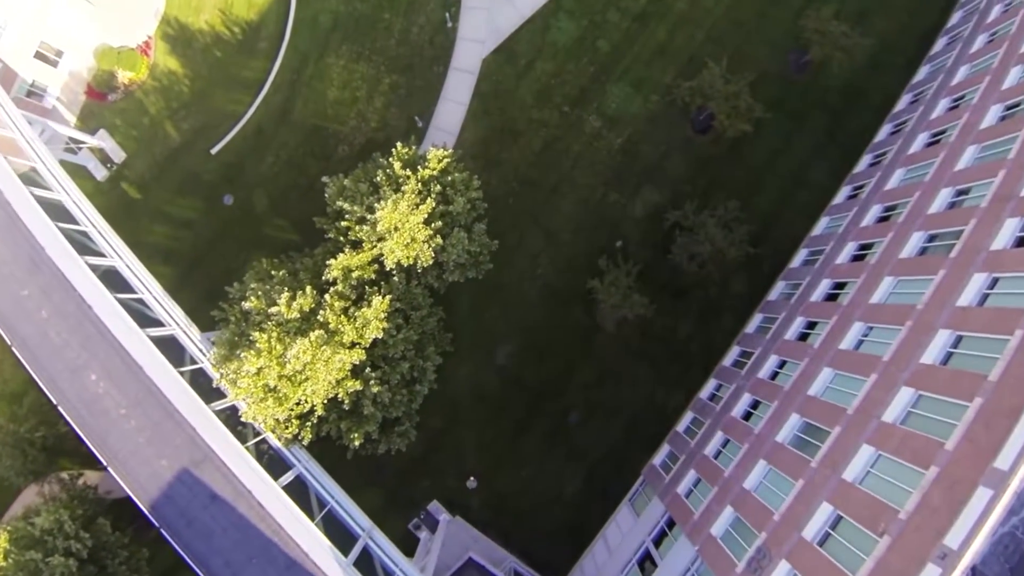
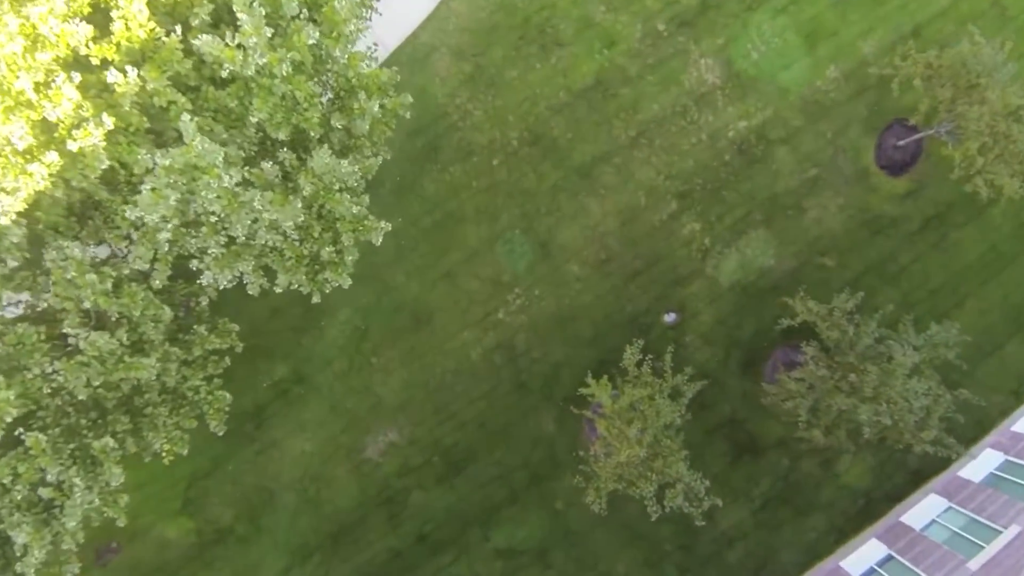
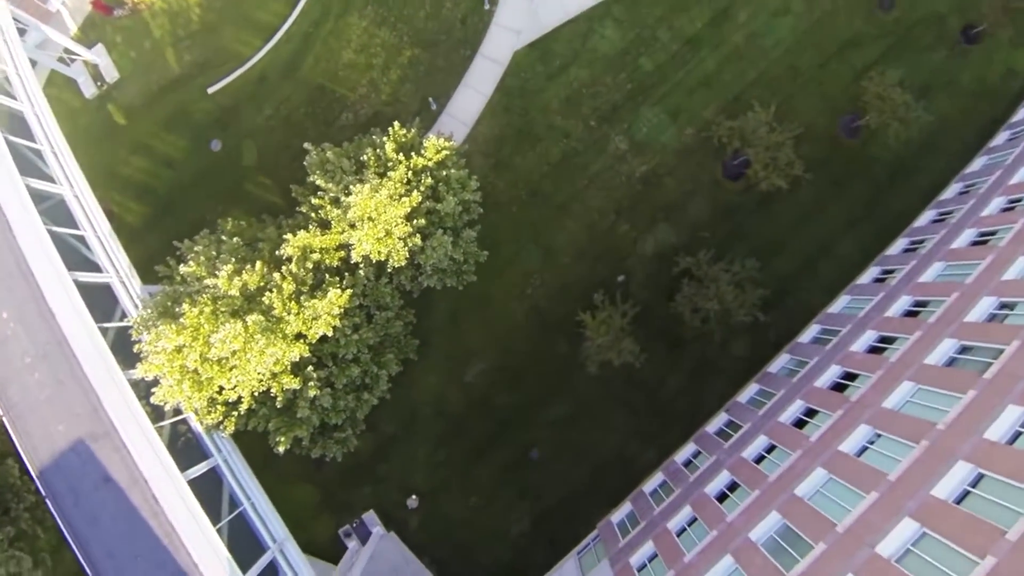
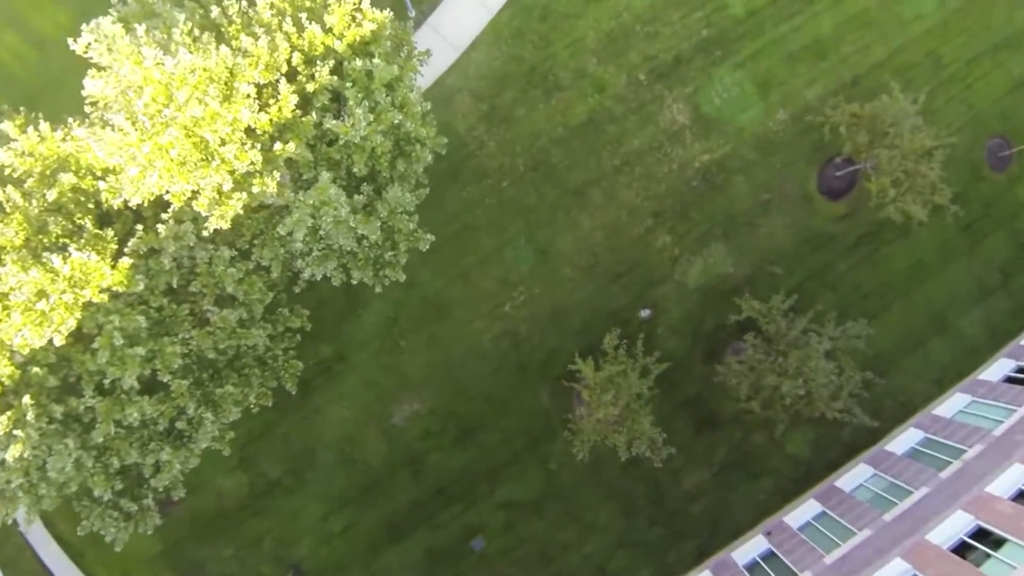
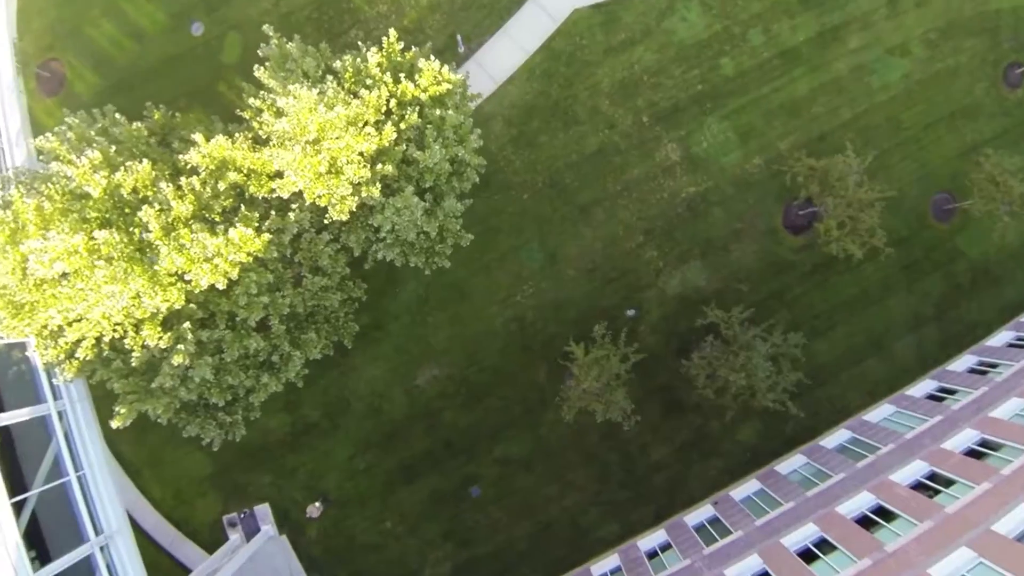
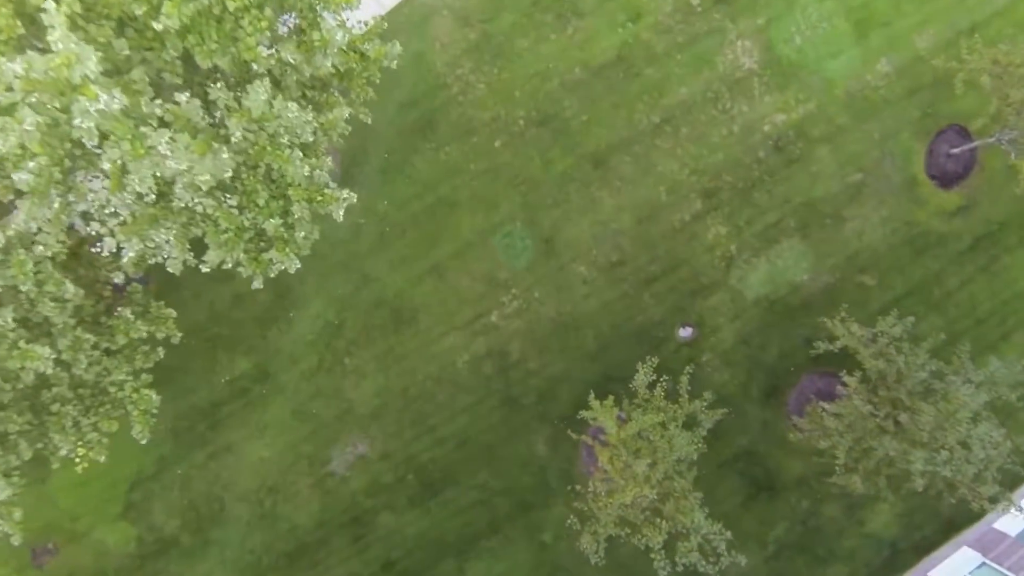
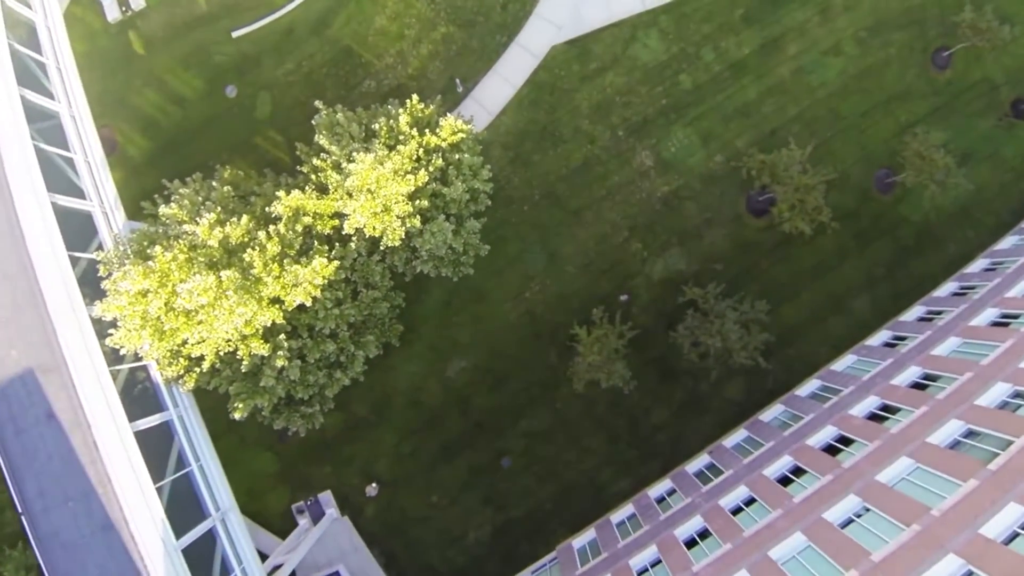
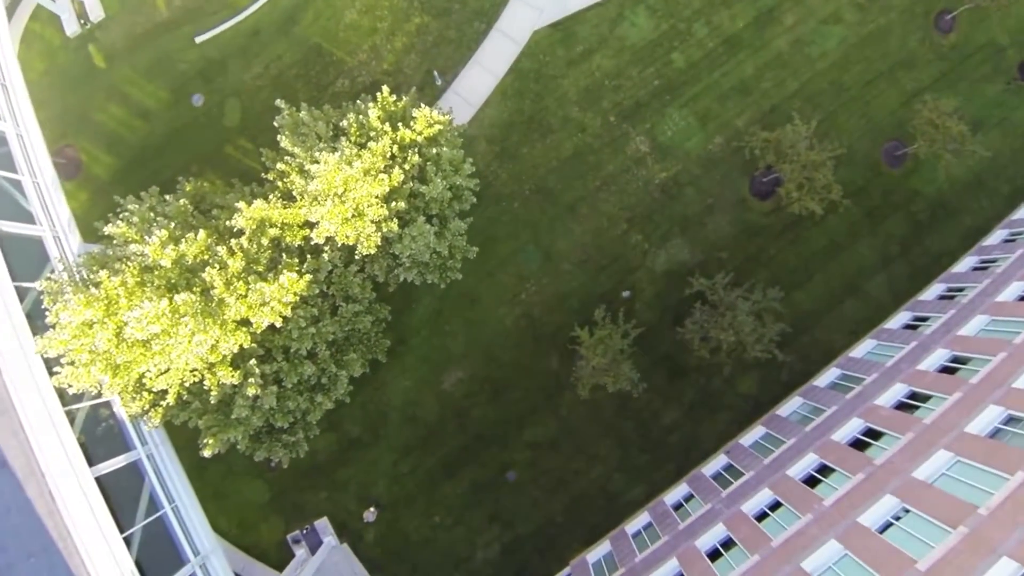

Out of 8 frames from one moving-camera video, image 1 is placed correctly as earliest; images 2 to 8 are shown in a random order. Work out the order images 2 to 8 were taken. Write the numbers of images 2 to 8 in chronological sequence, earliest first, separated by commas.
3, 7, 8, 5, 4, 2, 6
